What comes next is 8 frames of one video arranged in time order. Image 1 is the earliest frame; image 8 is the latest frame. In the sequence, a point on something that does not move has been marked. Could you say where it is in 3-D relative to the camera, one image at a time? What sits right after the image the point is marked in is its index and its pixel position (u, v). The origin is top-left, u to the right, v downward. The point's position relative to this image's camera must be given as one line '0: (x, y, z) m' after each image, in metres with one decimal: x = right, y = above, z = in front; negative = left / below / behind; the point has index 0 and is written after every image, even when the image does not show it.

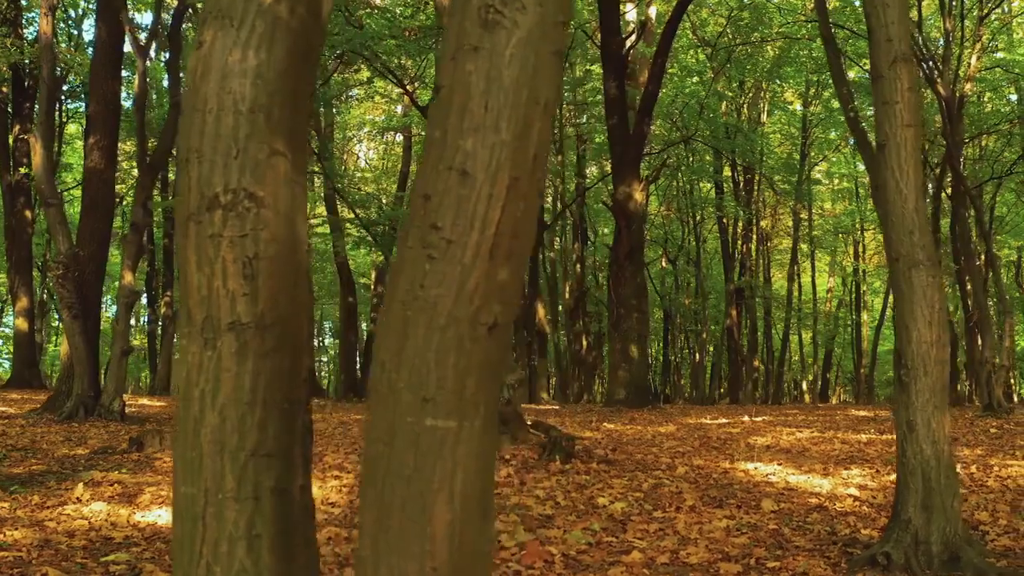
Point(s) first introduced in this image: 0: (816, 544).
0: (+1.7, -1.4, +4.4) m
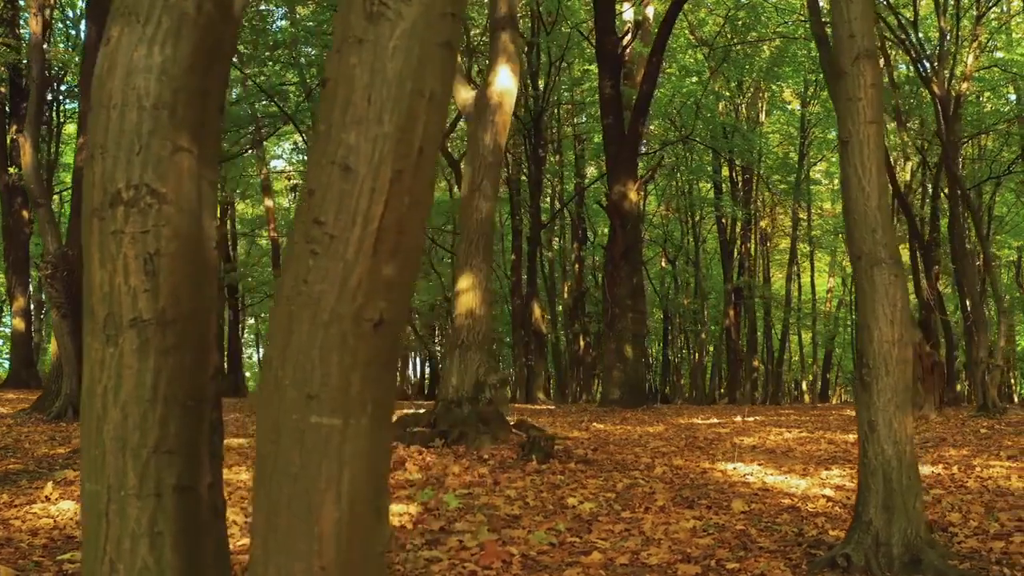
0: (+1.5, -1.4, +4.4) m
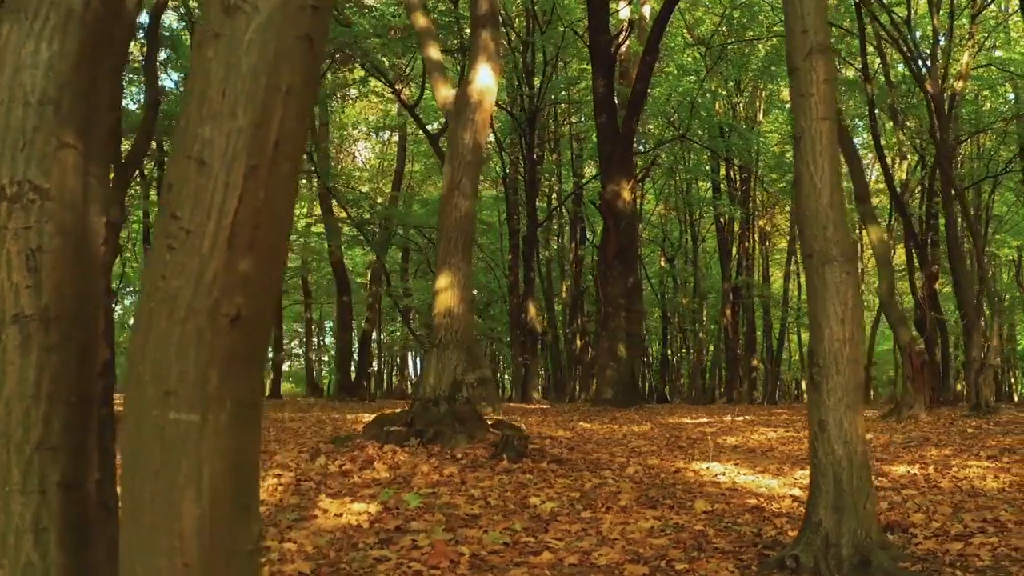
0: (+1.2, -1.4, +4.3) m
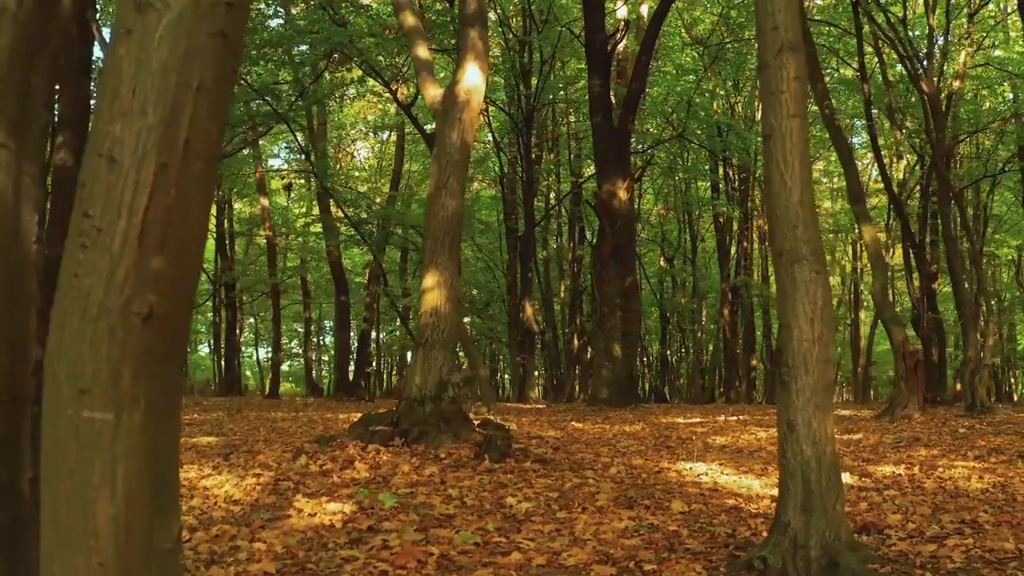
0: (+1.1, -1.4, +4.3) m
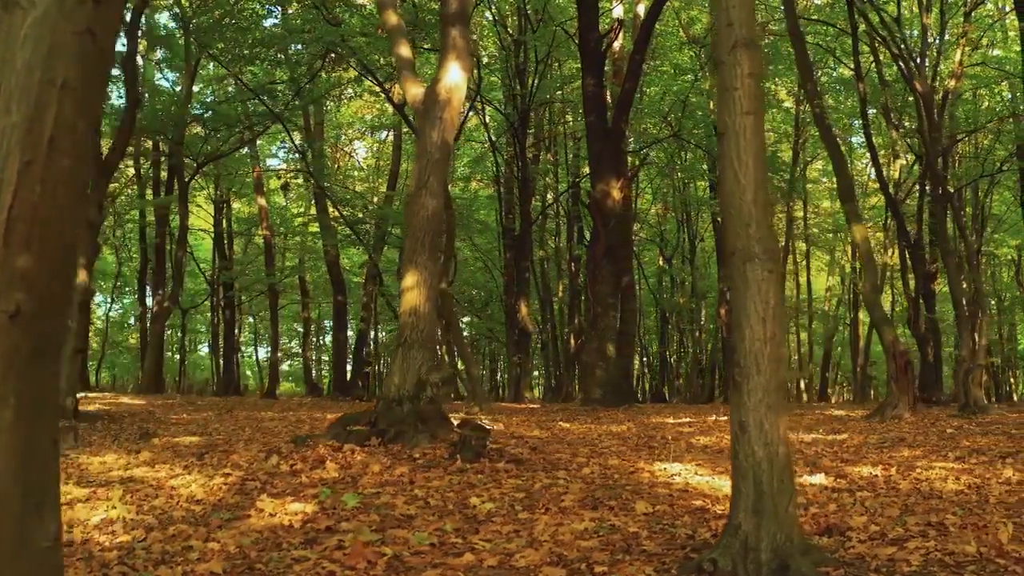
0: (+0.8, -1.4, +4.3) m
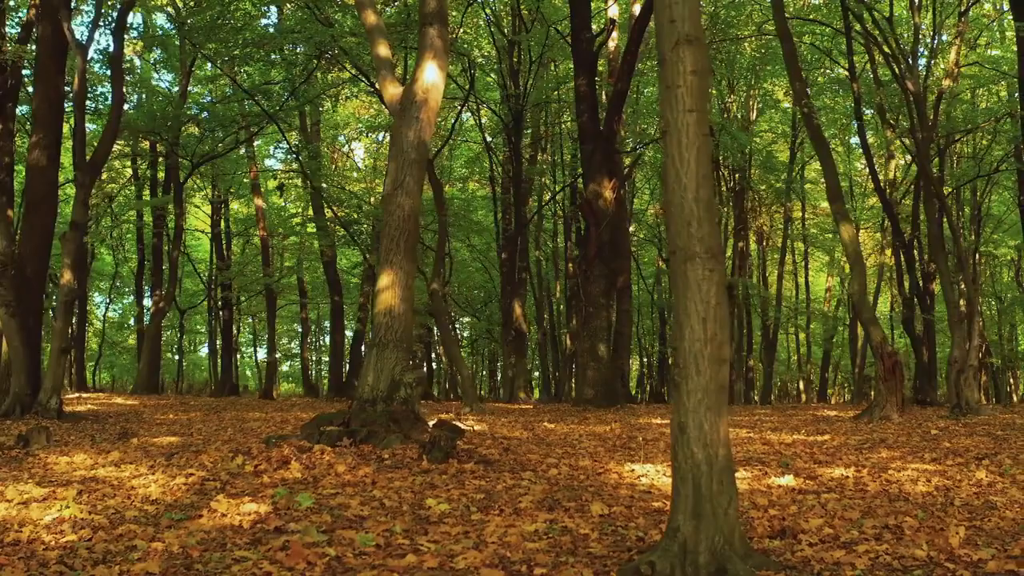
0: (+0.5, -1.4, +4.2) m
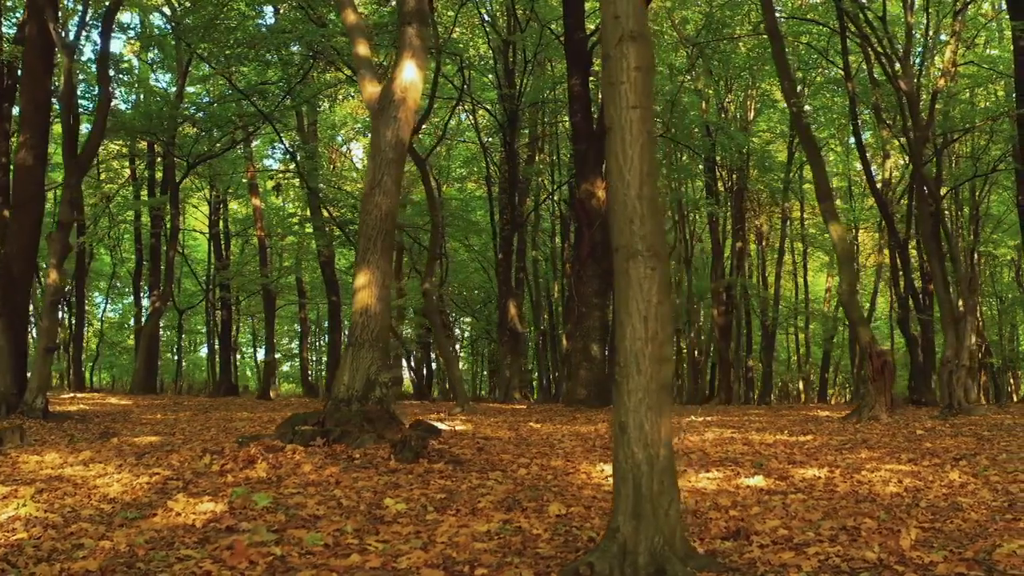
0: (+0.2, -1.4, +4.2) m
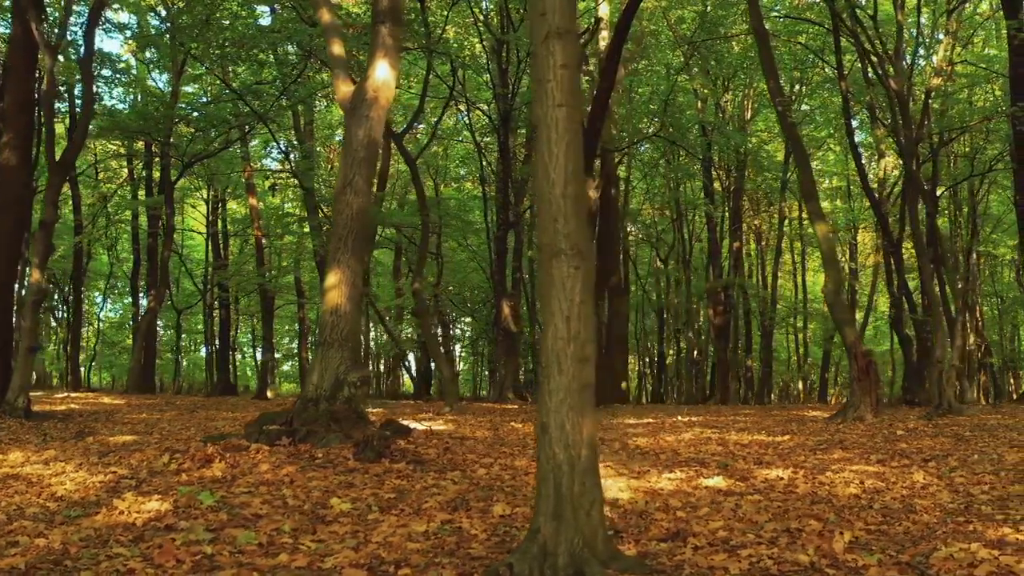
0: (-0.1, -1.4, +4.2) m
